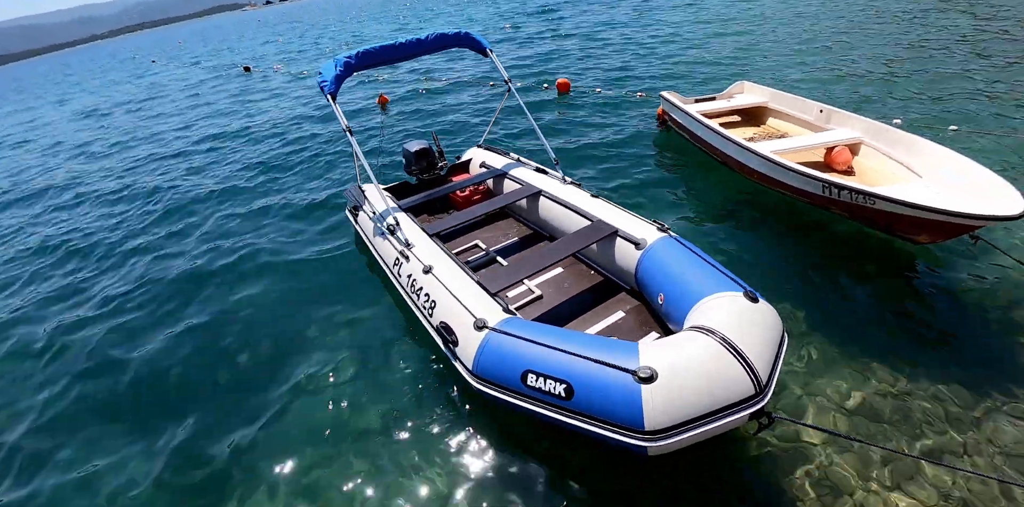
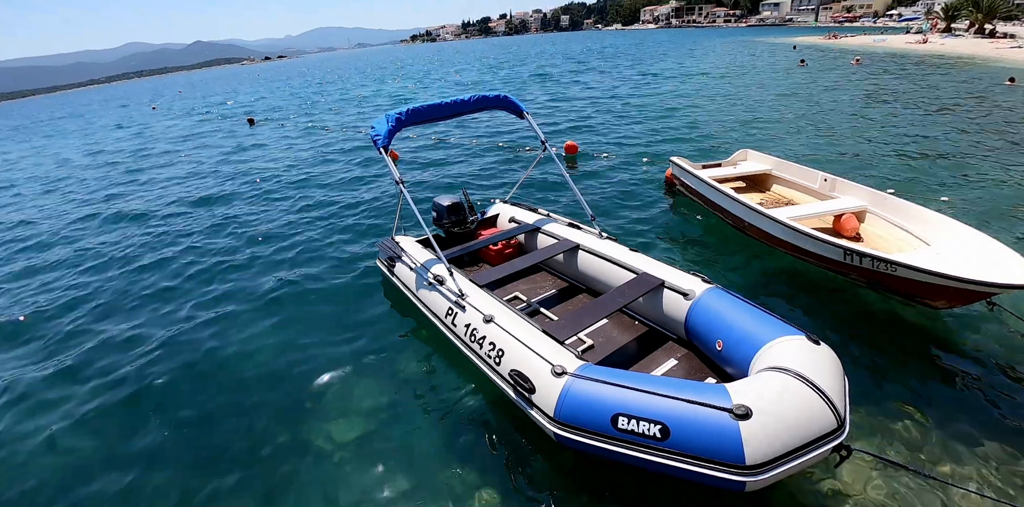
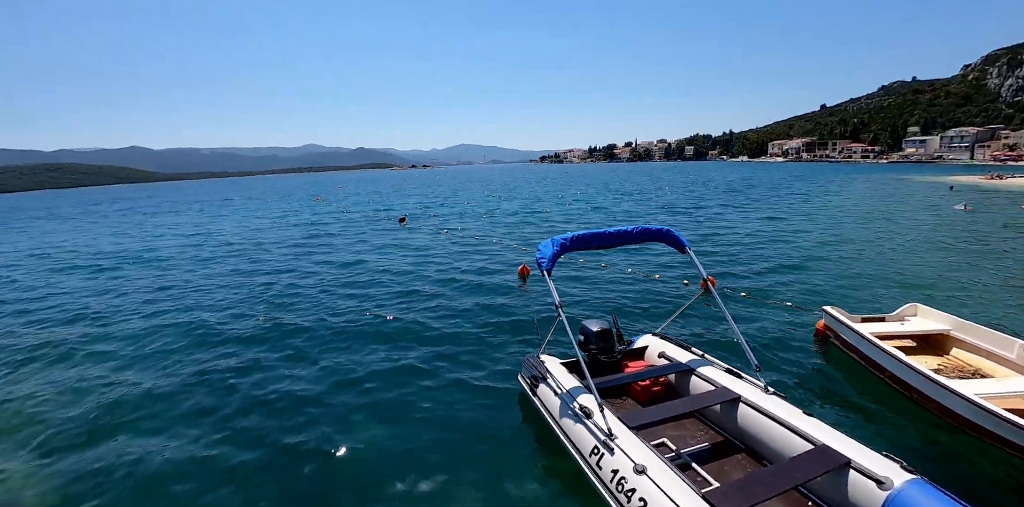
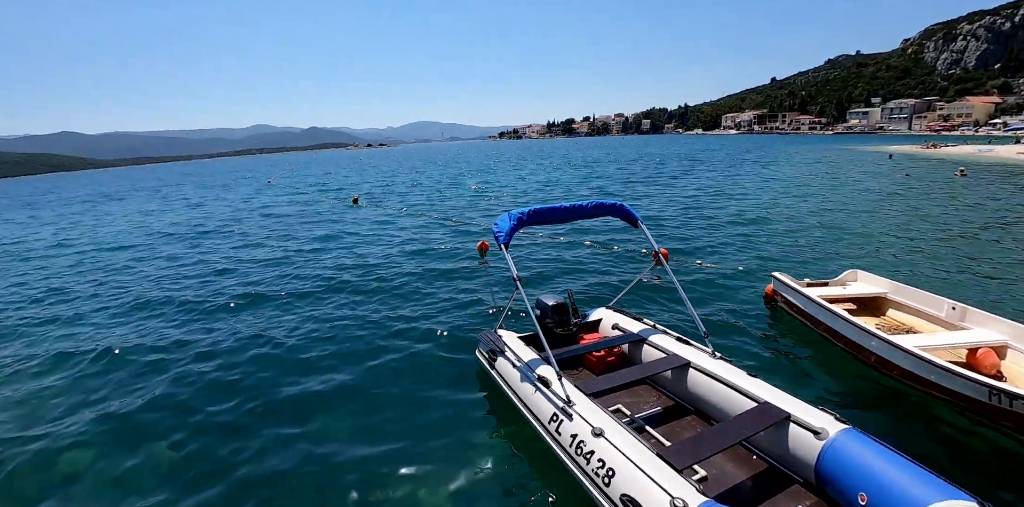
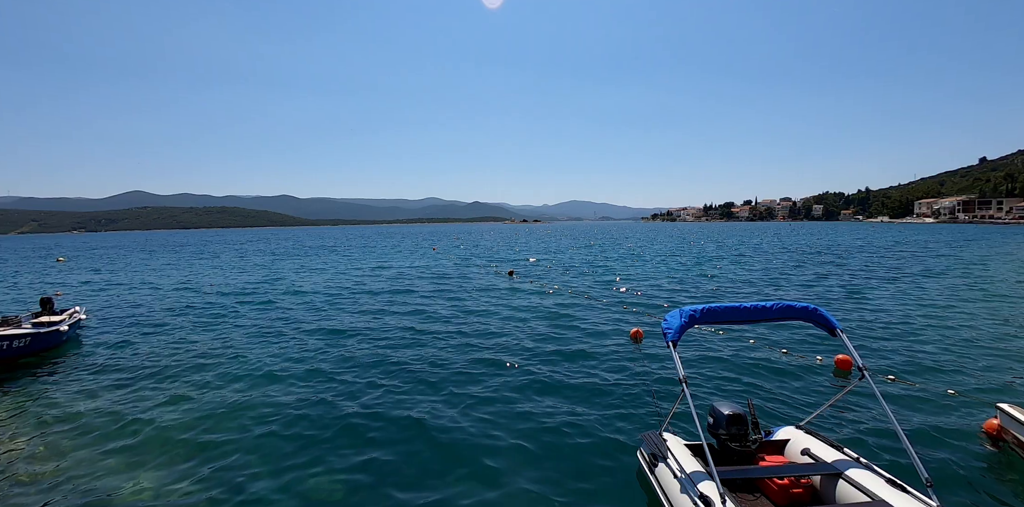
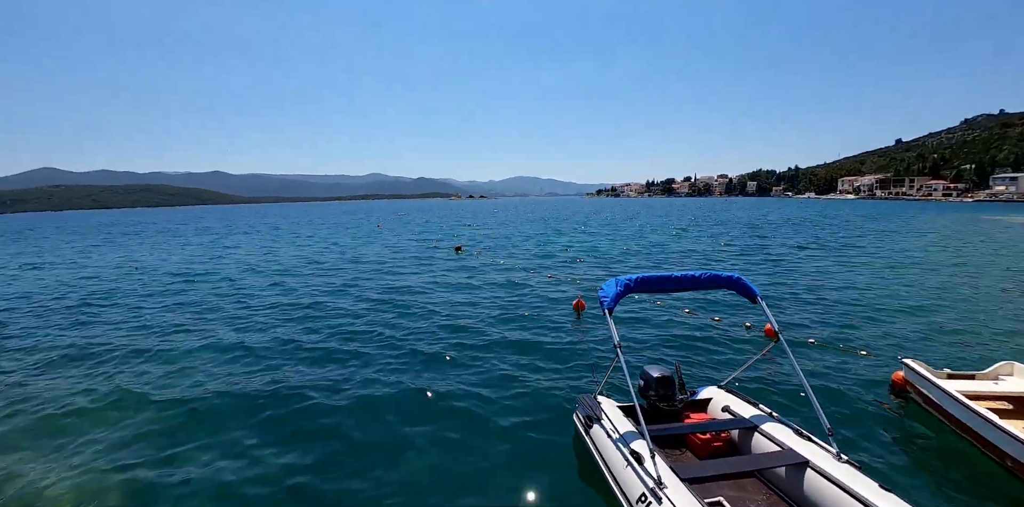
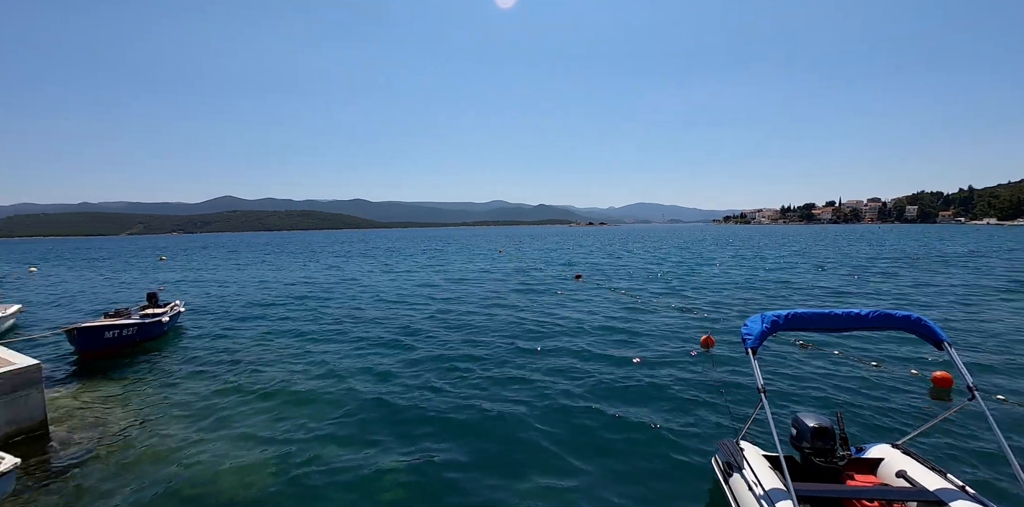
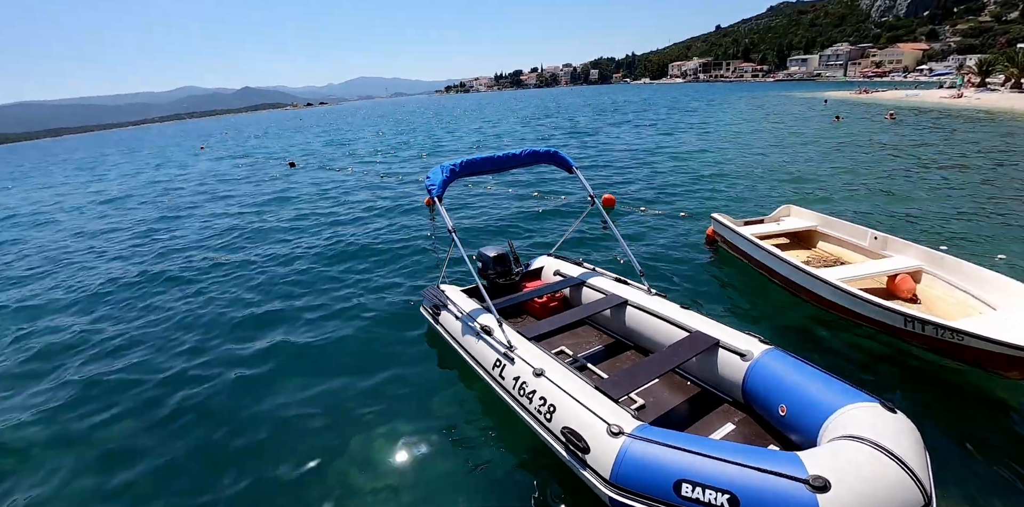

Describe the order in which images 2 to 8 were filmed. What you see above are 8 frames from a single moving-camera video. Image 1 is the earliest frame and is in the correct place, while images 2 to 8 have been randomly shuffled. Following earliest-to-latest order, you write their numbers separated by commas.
2, 8, 4, 3, 6, 5, 7
